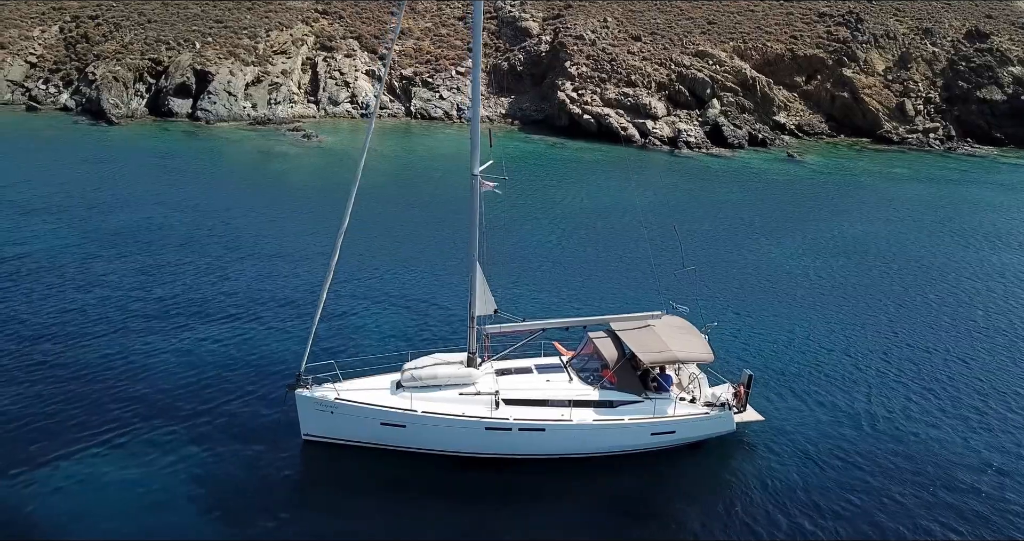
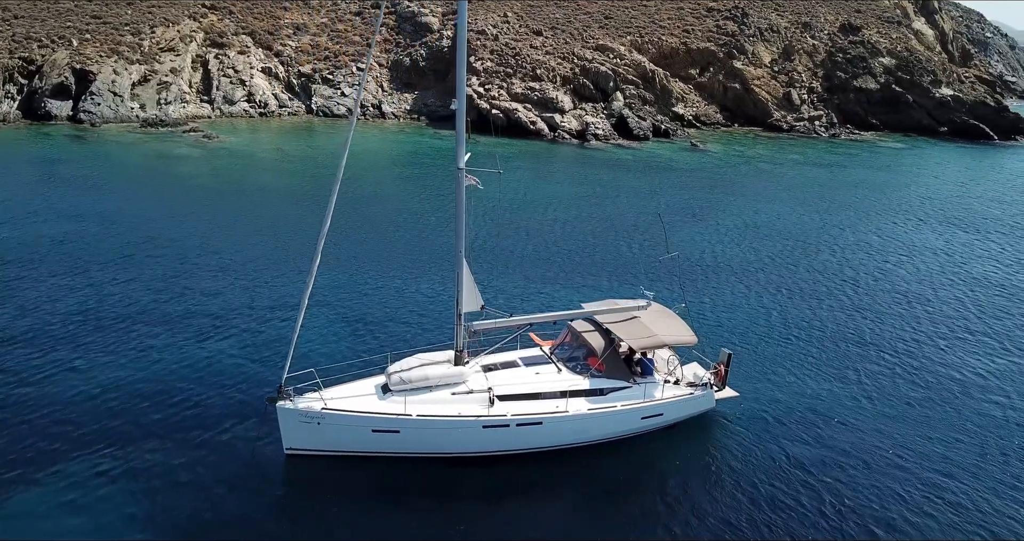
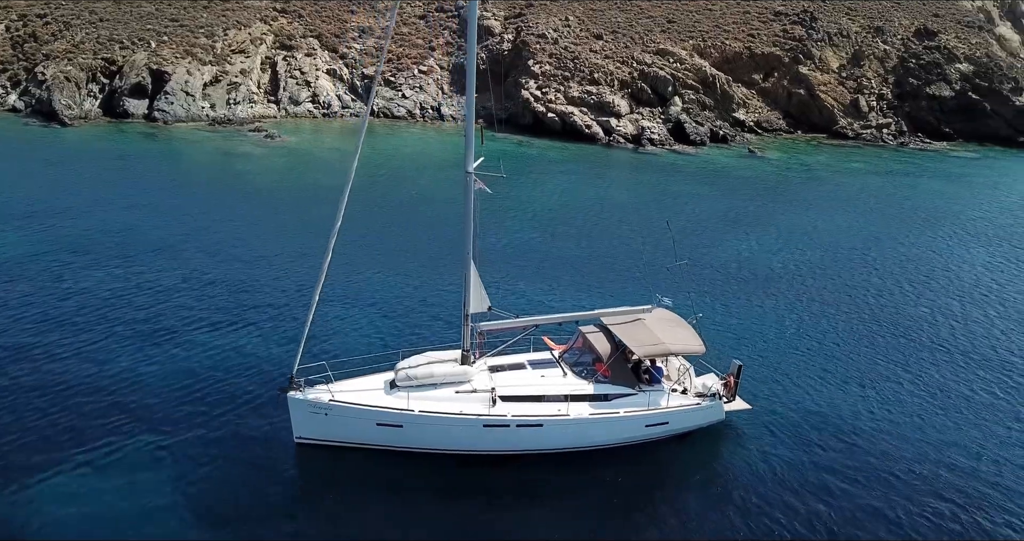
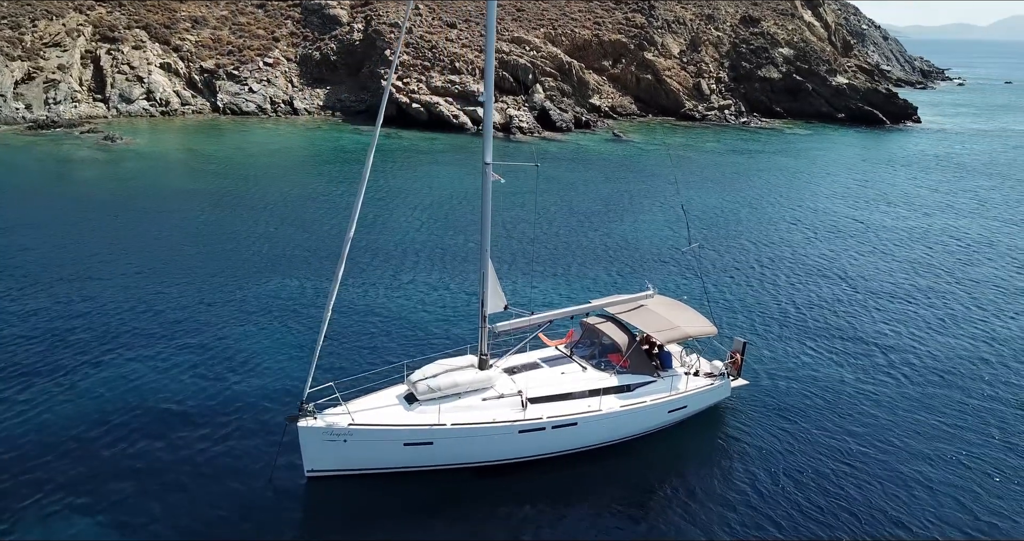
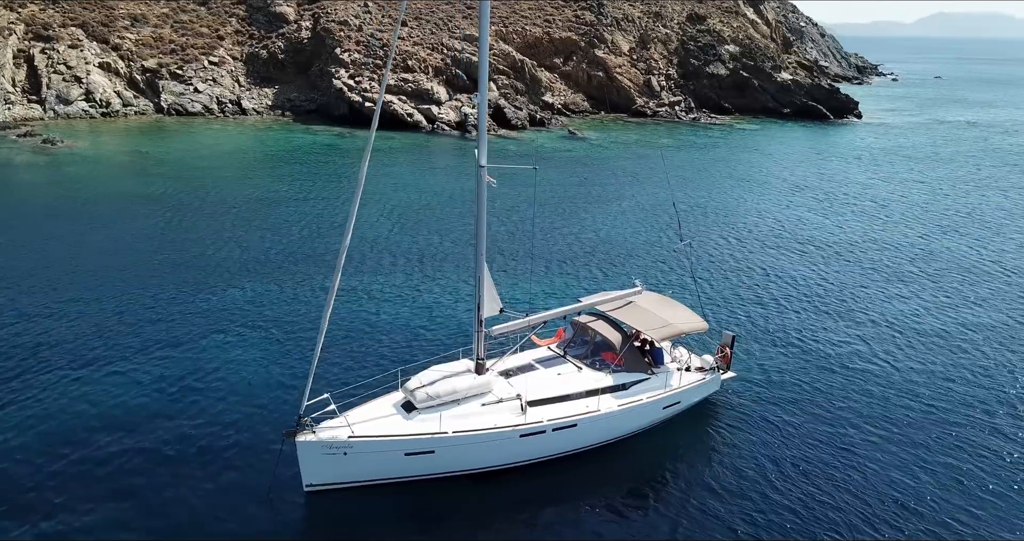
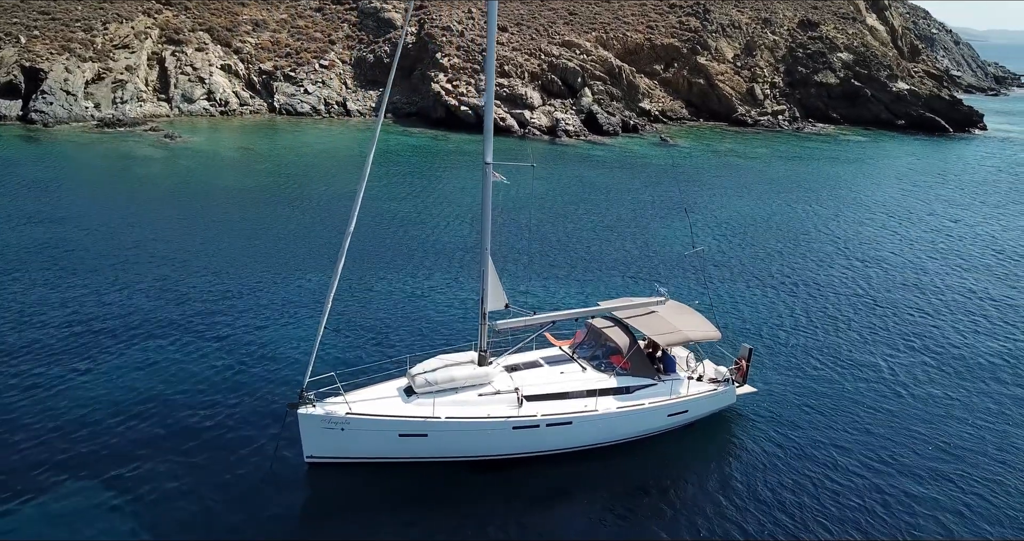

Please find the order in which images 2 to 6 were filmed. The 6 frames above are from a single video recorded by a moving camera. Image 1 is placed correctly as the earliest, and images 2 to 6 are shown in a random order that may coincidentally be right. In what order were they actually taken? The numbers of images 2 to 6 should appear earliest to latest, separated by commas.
3, 2, 6, 4, 5
